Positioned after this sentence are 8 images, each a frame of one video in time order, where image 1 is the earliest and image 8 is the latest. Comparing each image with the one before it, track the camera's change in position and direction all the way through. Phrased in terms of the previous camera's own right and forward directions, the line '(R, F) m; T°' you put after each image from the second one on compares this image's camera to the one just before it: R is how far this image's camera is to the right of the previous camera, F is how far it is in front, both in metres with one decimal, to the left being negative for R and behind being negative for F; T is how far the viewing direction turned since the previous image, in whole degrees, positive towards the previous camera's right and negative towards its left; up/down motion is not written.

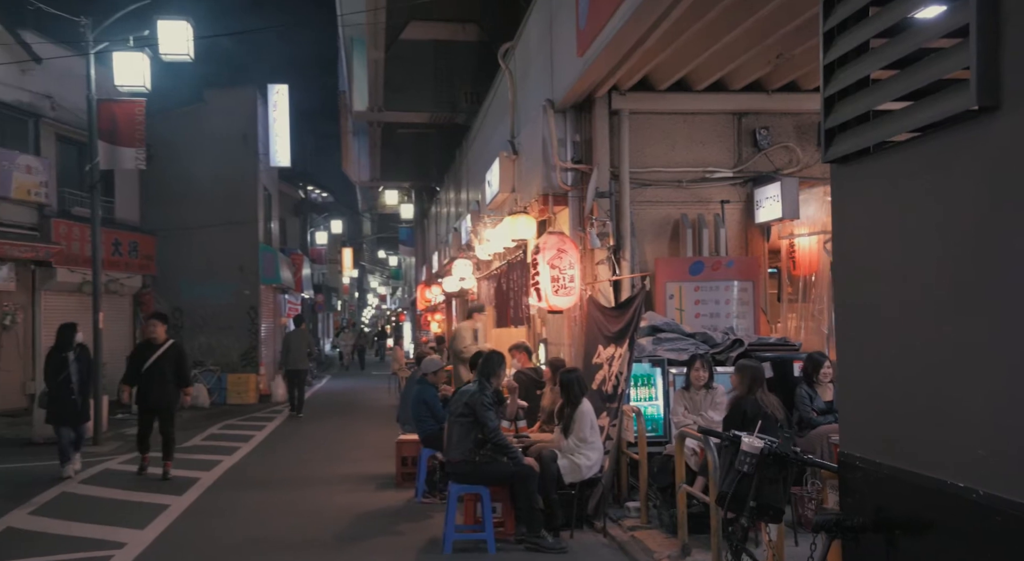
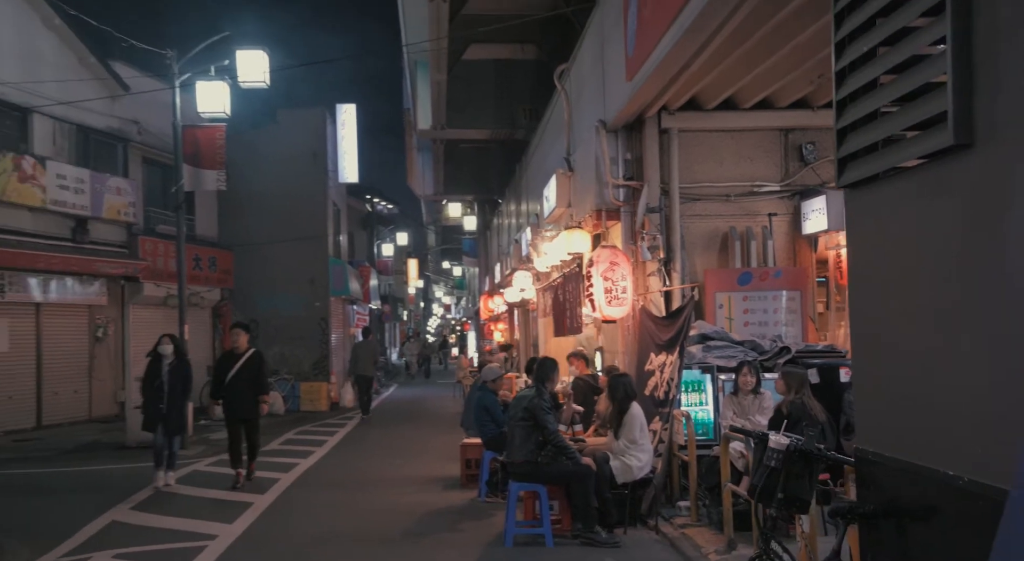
(+0.1, -0.6) m; -4°
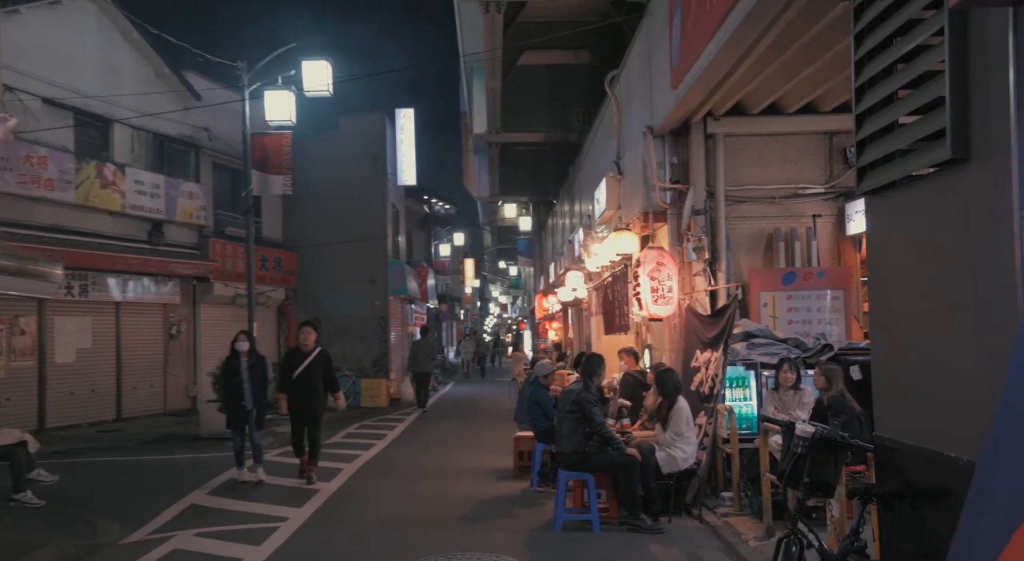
(+0.1, -0.5) m; -4°
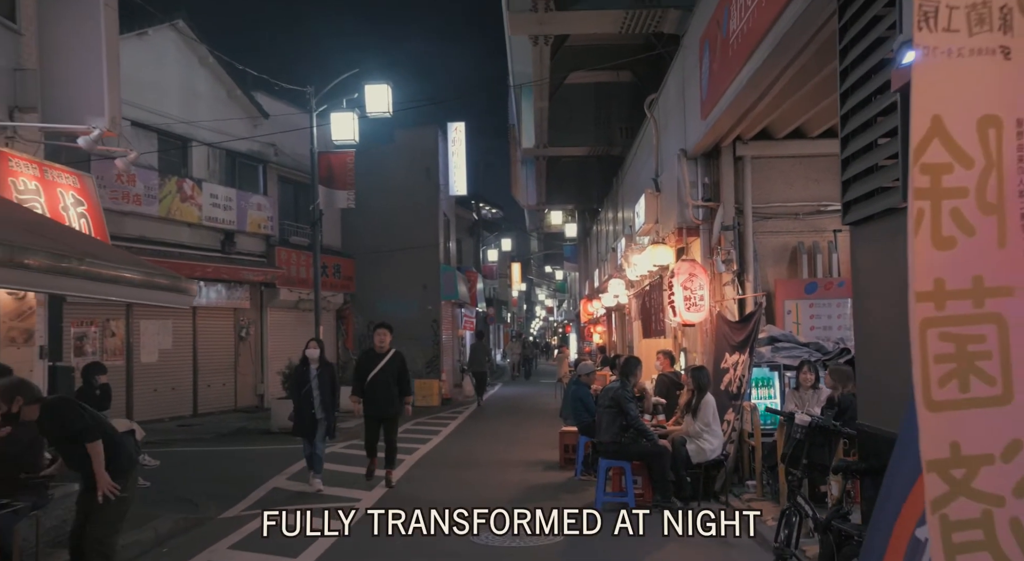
(0.0, -1.2) m; -3°
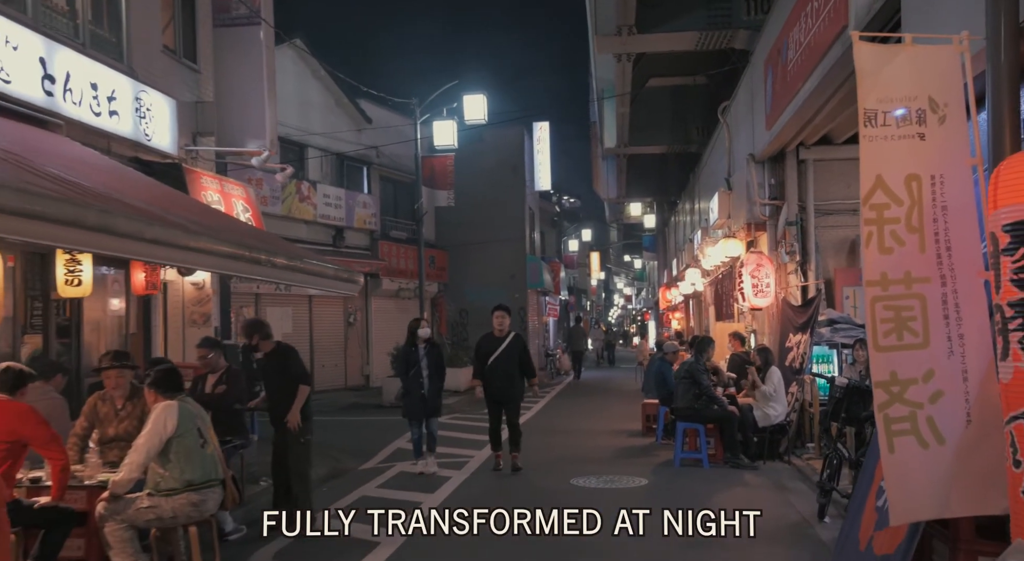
(-0.2, -1.8) m; -5°
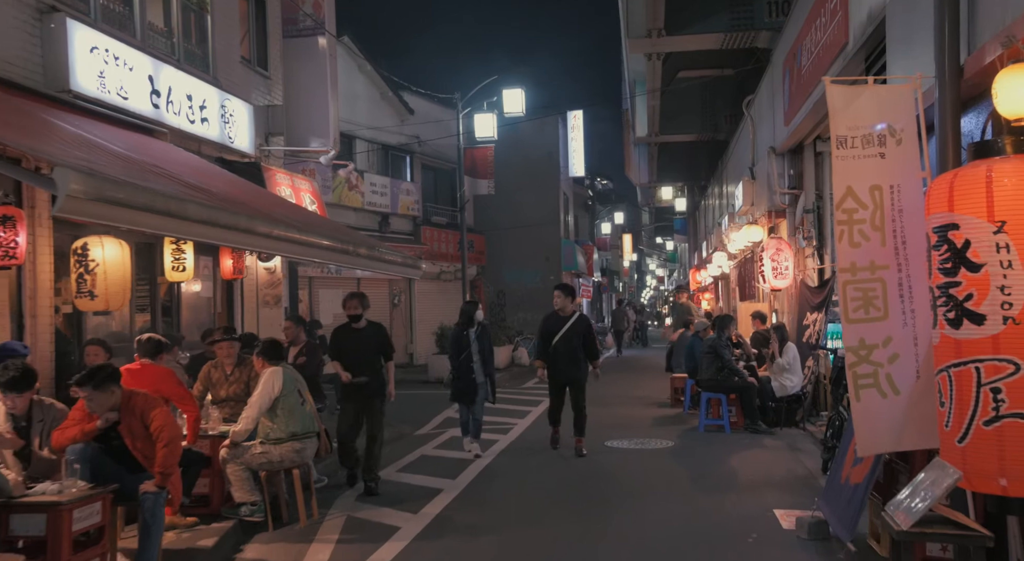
(-0.1, -1.3) m; -2°
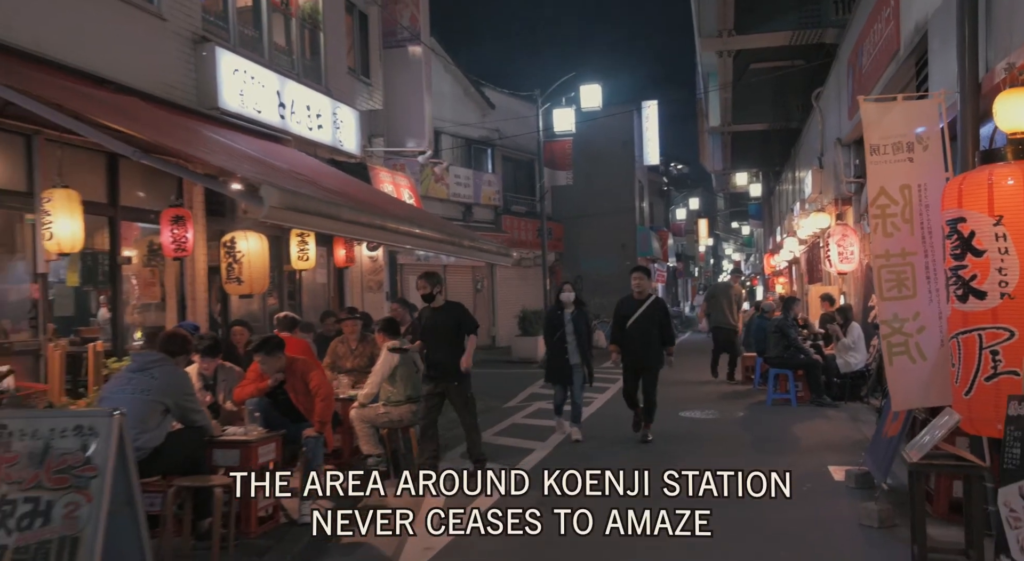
(-0.1, -1.3) m; -5°
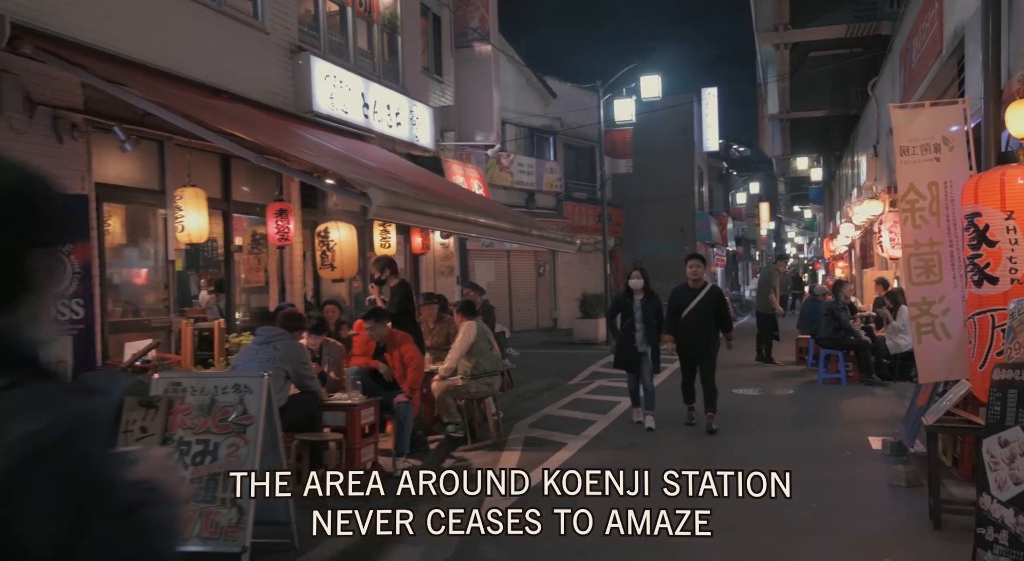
(-0.1, -1.0) m; -4°
